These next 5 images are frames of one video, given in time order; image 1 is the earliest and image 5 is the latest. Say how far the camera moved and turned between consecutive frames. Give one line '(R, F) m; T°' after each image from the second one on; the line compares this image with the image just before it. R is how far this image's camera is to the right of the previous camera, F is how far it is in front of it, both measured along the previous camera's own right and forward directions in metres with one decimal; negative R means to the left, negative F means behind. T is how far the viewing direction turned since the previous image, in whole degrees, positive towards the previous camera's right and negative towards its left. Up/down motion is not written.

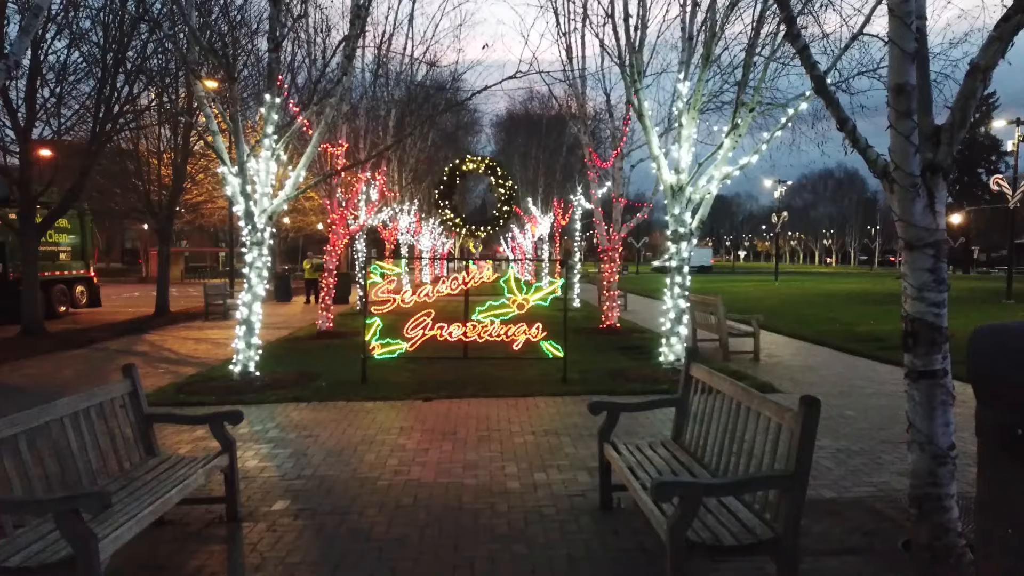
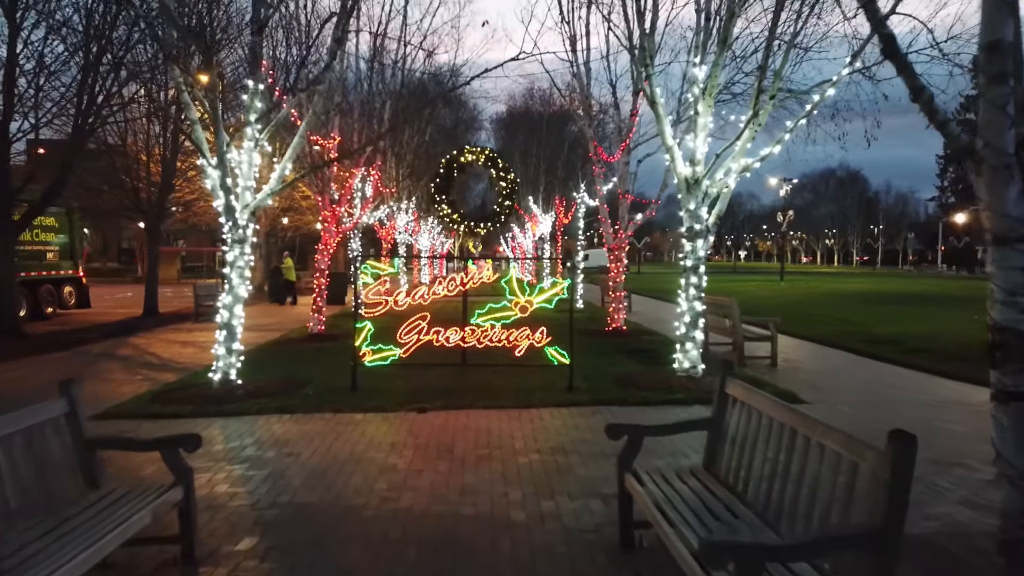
(0.0, +1.0) m; 0°
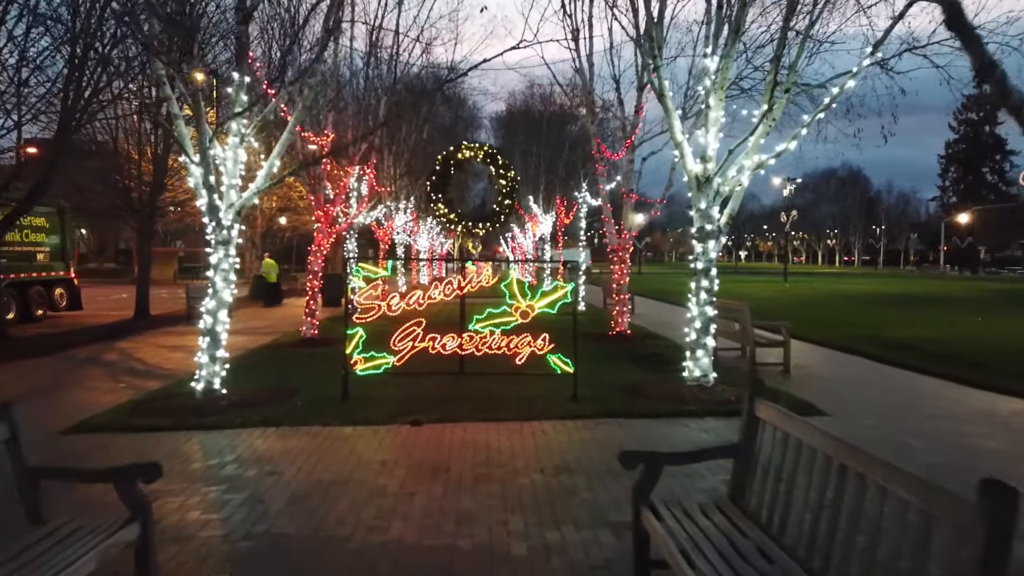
(0.0, +0.7) m; 0°
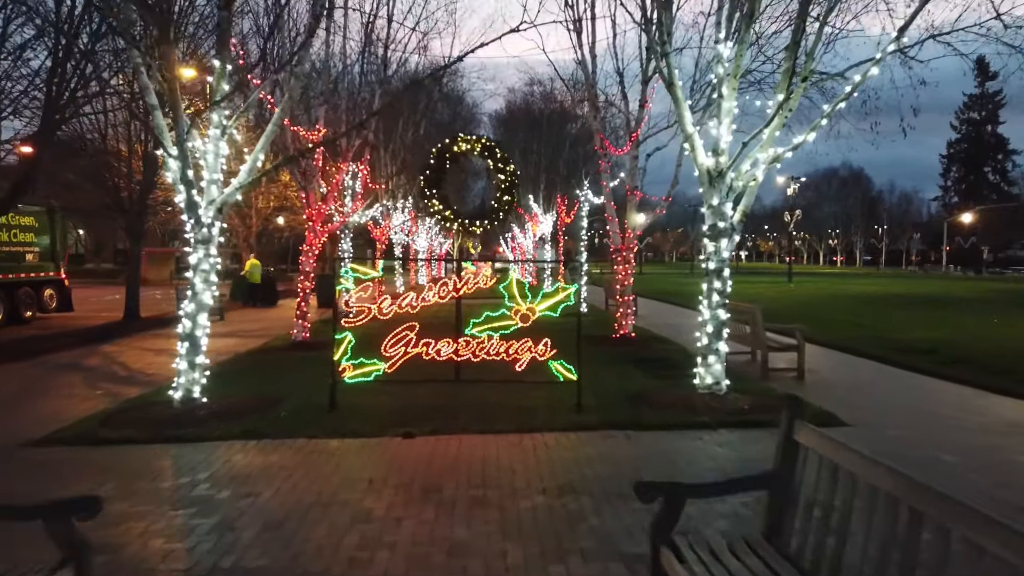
(0.0, +0.7) m; 0°
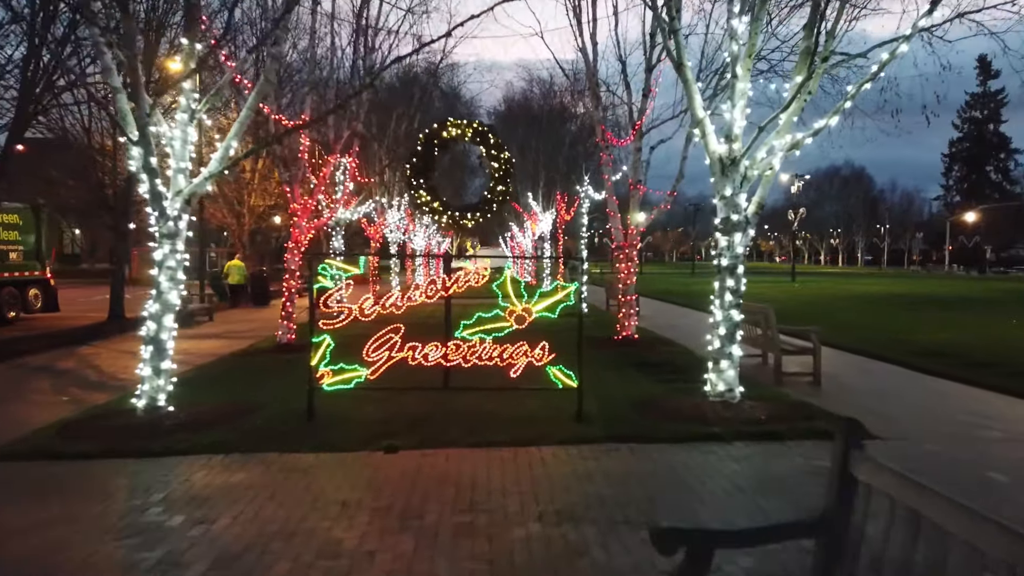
(0.0, +0.9) m; 0°
